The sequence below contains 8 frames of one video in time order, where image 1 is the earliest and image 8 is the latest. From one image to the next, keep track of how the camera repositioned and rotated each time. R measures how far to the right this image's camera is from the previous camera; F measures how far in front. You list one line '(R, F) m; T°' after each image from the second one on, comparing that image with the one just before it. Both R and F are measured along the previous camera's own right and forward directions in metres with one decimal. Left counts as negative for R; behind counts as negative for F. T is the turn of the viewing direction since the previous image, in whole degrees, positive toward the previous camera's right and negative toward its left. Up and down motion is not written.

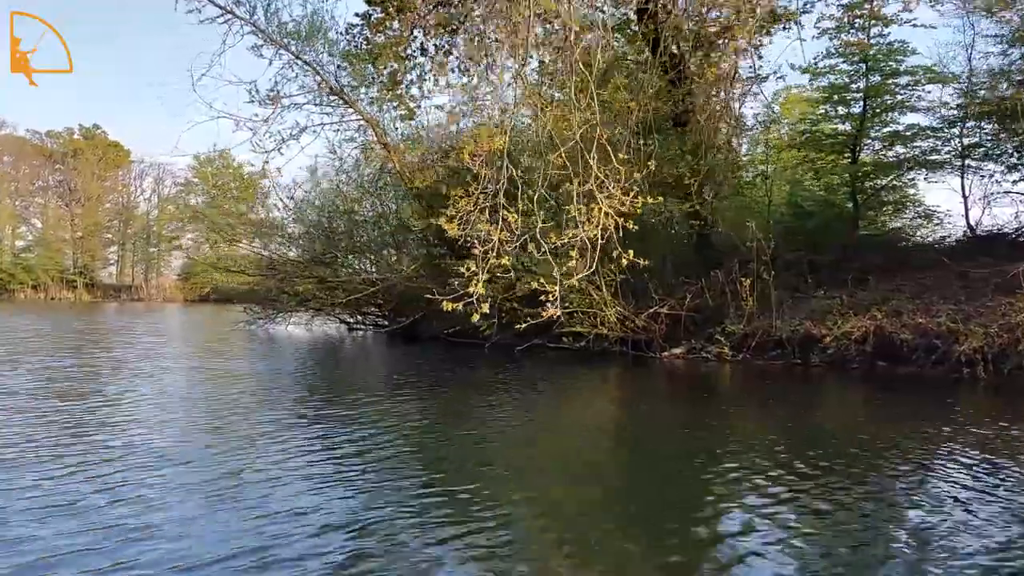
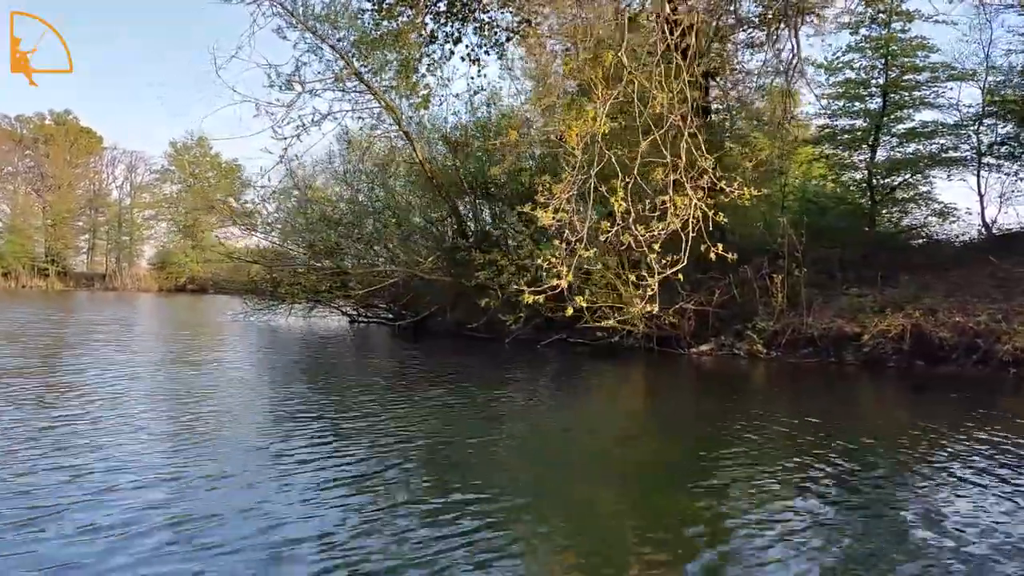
(-0.7, +0.3) m; +2°
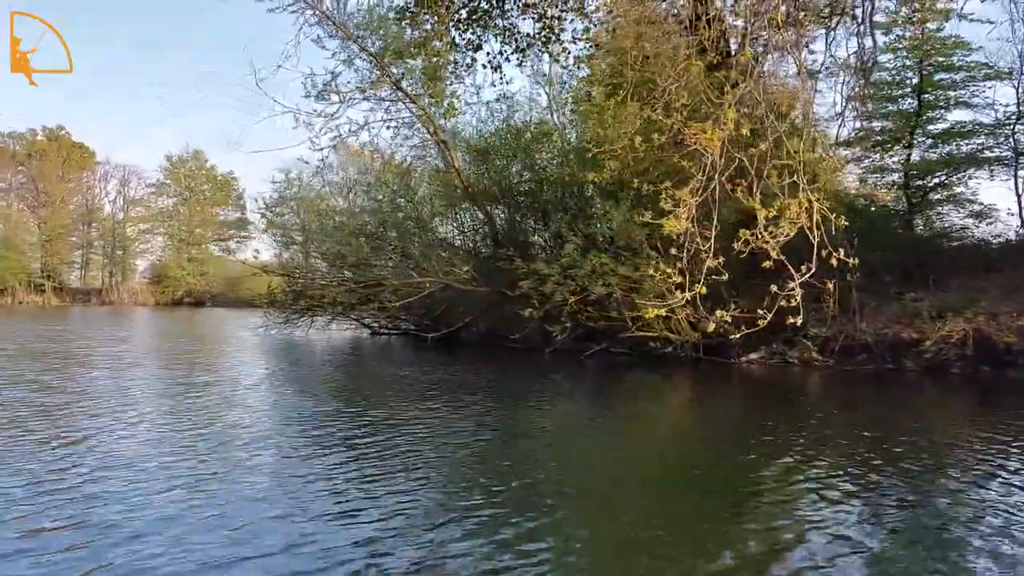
(-0.6, +0.3) m; 0°
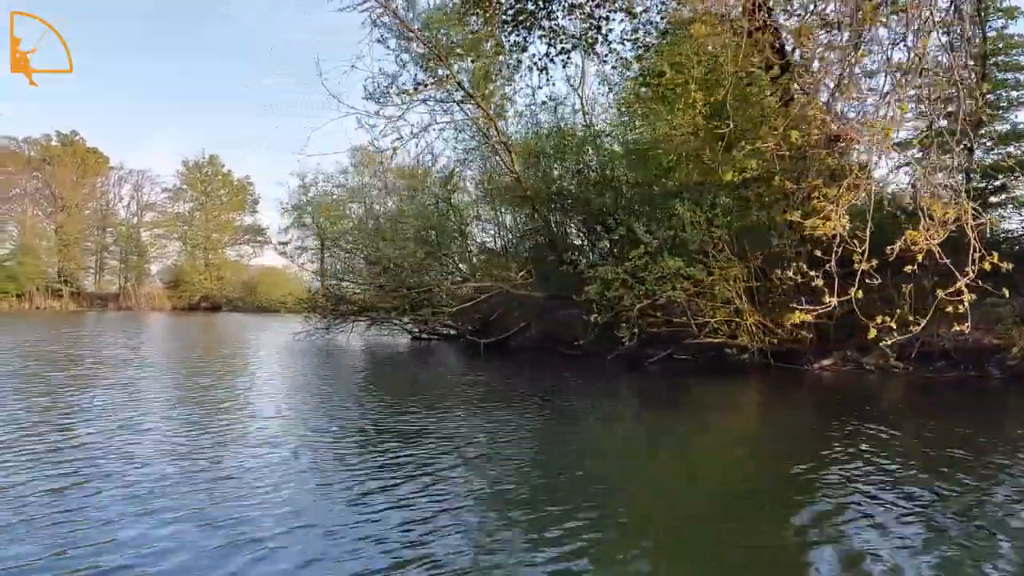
(-0.7, +0.3) m; -1°
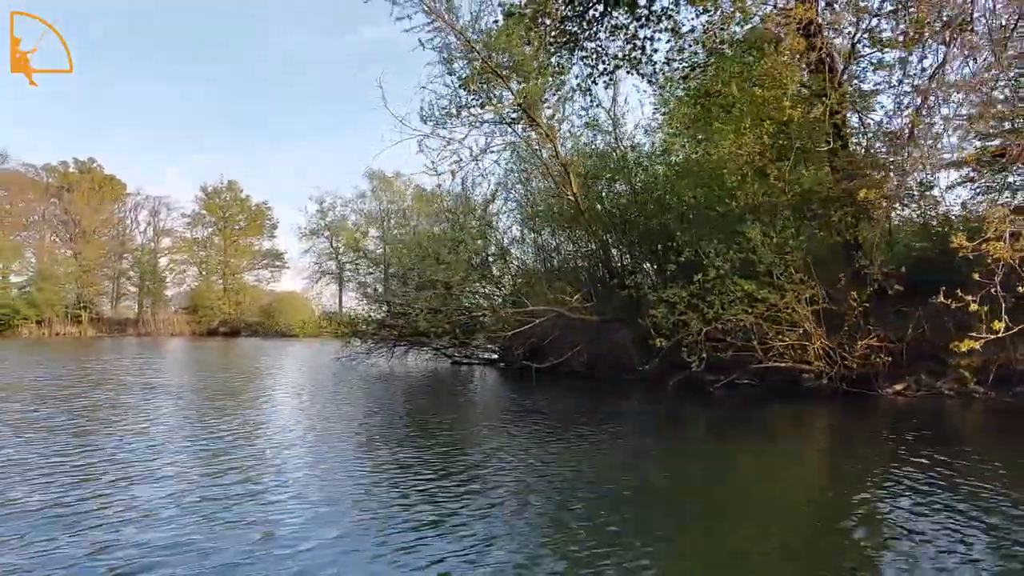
(-0.6, +0.3) m; -1°
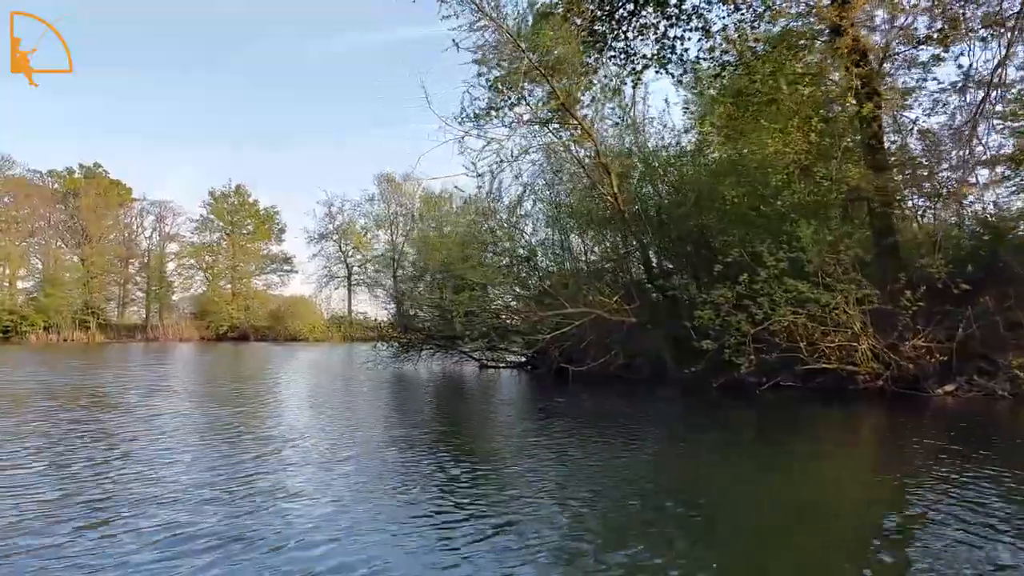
(-0.5, +0.2) m; 0°
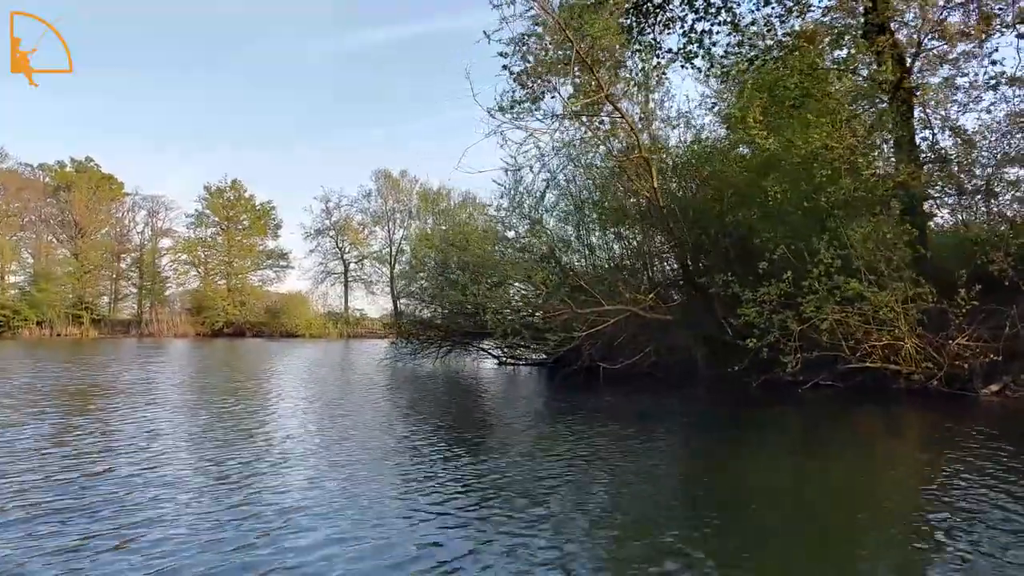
(-0.6, +0.2) m; +1°
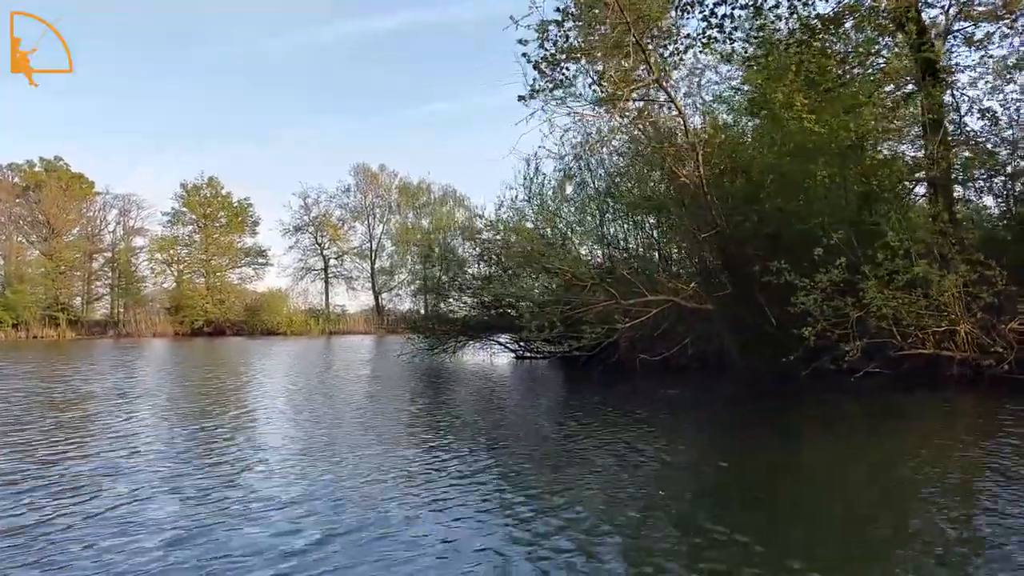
(-0.8, +0.4) m; +2°
